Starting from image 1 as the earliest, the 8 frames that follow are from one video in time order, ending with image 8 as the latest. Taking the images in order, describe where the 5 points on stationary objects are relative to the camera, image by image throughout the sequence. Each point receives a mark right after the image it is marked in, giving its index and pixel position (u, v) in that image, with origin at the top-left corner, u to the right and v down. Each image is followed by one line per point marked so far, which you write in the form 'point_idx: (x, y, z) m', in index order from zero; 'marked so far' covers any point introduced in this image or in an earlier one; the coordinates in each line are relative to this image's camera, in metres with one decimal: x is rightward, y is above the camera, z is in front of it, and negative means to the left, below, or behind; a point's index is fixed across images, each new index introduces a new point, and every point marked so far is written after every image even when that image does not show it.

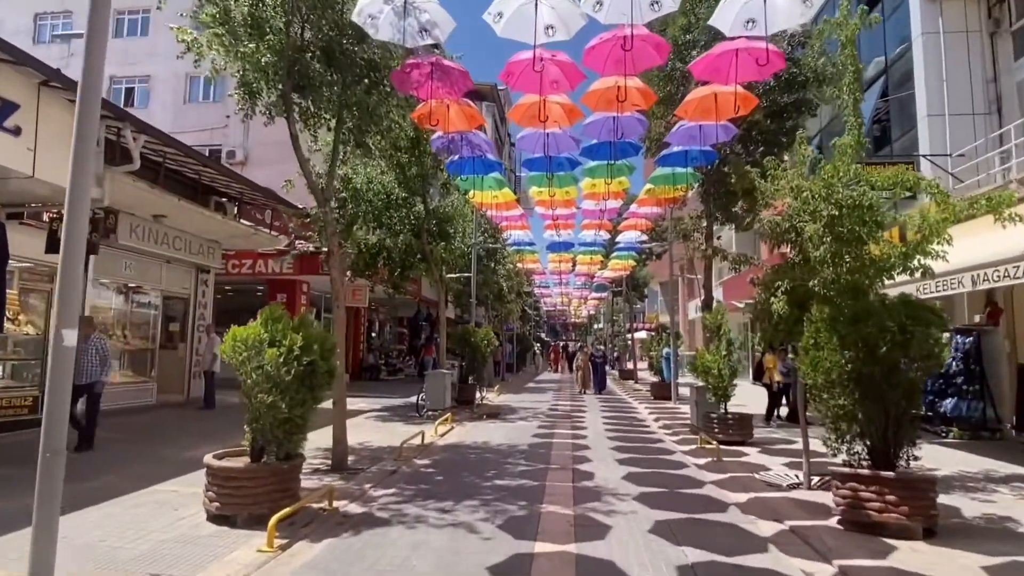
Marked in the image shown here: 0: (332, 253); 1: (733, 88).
0: (-2.6, +0.5, +9.1) m
1: (+3.1, +2.8, +9.0) m
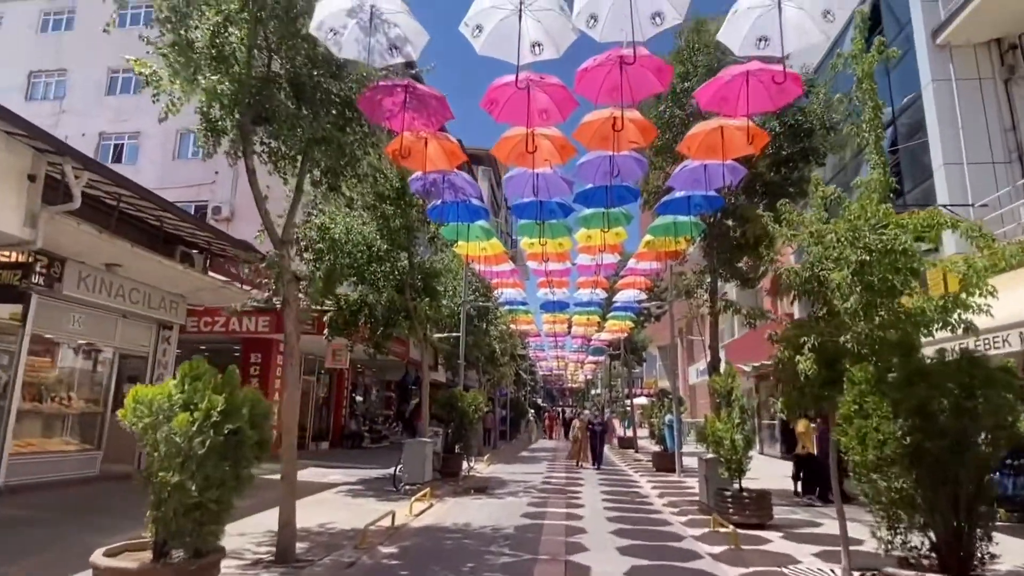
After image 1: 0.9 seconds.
0: (-2.8, -0.2, +8.0) m
1: (+2.9, +2.1, +8.1) m
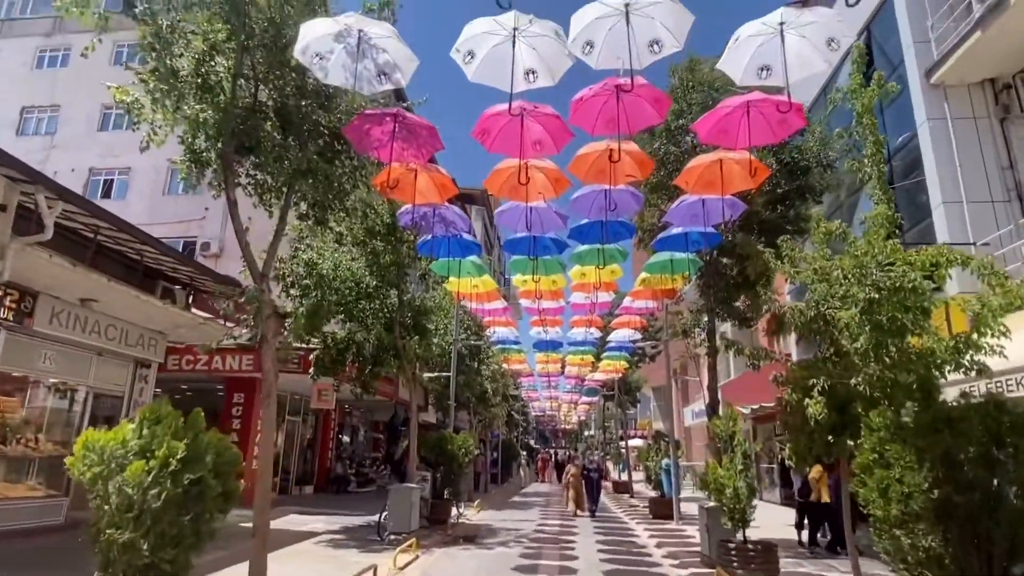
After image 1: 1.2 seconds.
0: (-2.9, -0.6, +7.6) m
1: (+2.8, +1.7, +7.9) m
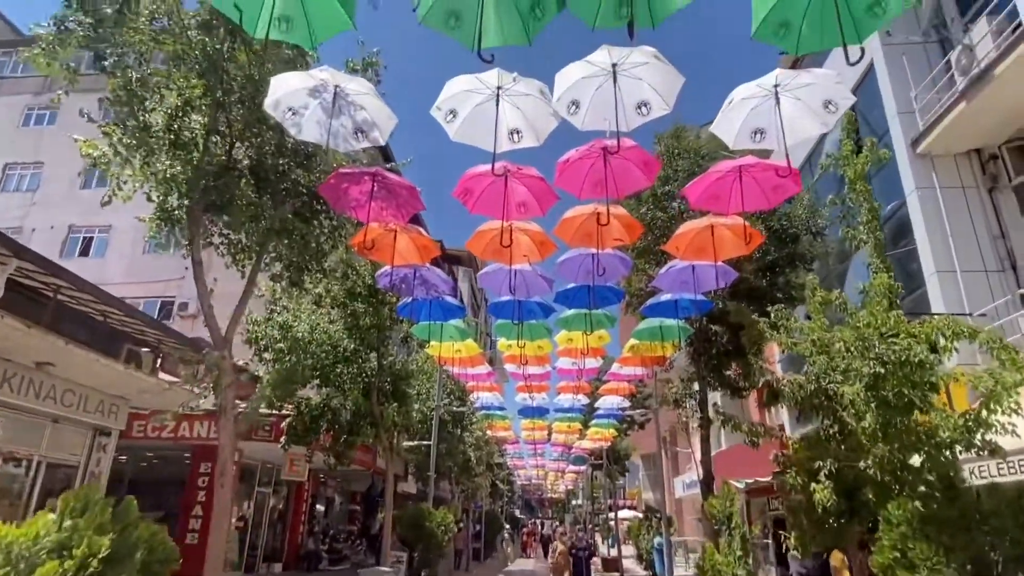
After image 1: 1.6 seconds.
0: (-3.1, -1.3, +6.9) m
1: (+2.6, +0.8, +7.6) m
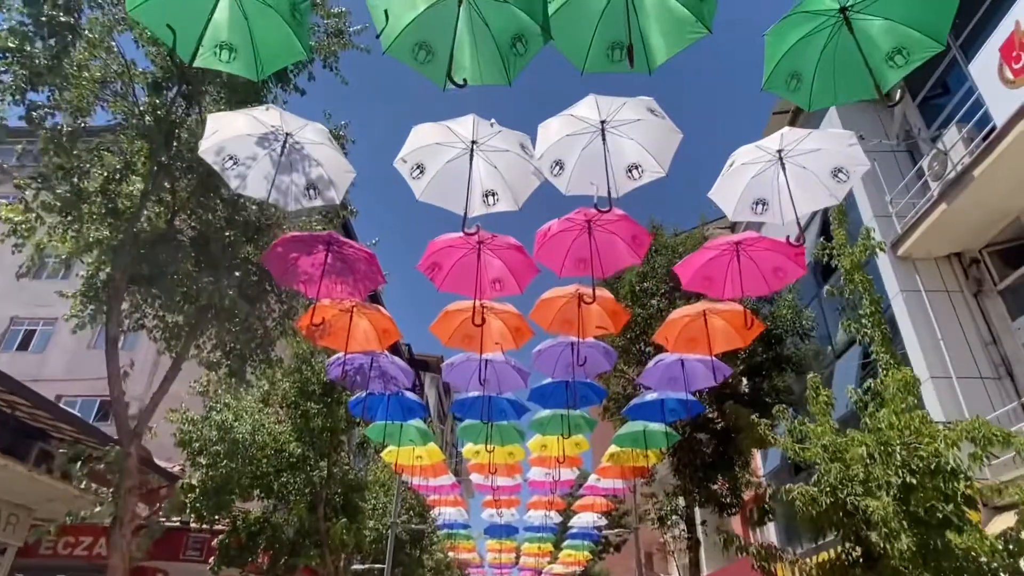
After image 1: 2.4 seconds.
0: (-3.5, -2.1, +5.6) m
1: (+2.3, -0.2, +6.9) m
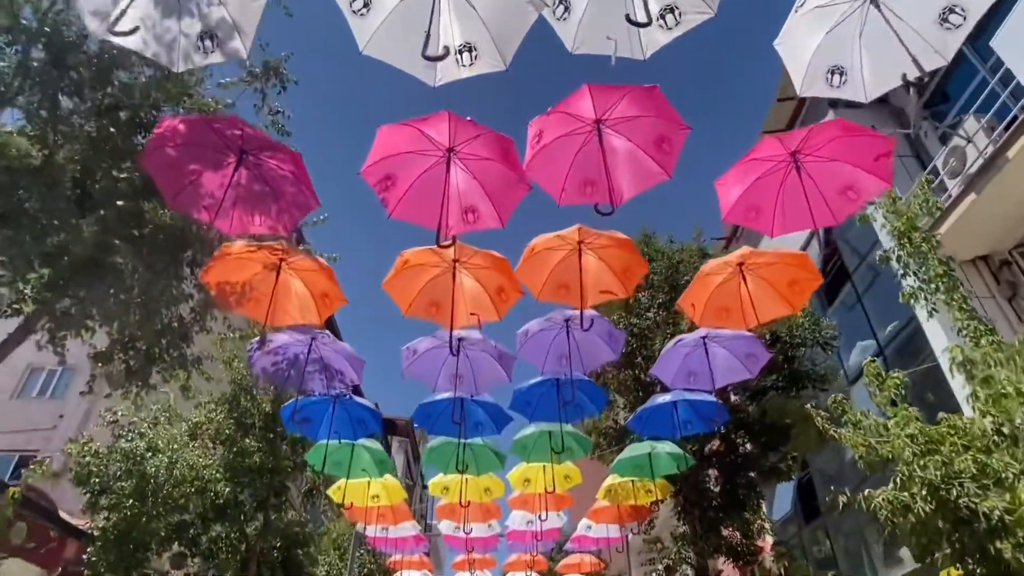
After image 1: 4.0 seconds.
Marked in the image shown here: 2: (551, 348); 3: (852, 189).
0: (-3.5, -1.5, +3.7) m
1: (+2.2, +0.2, +5.4) m
2: (+0.4, -0.6, +6.4) m
3: (+2.4, +0.7, +4.5) m
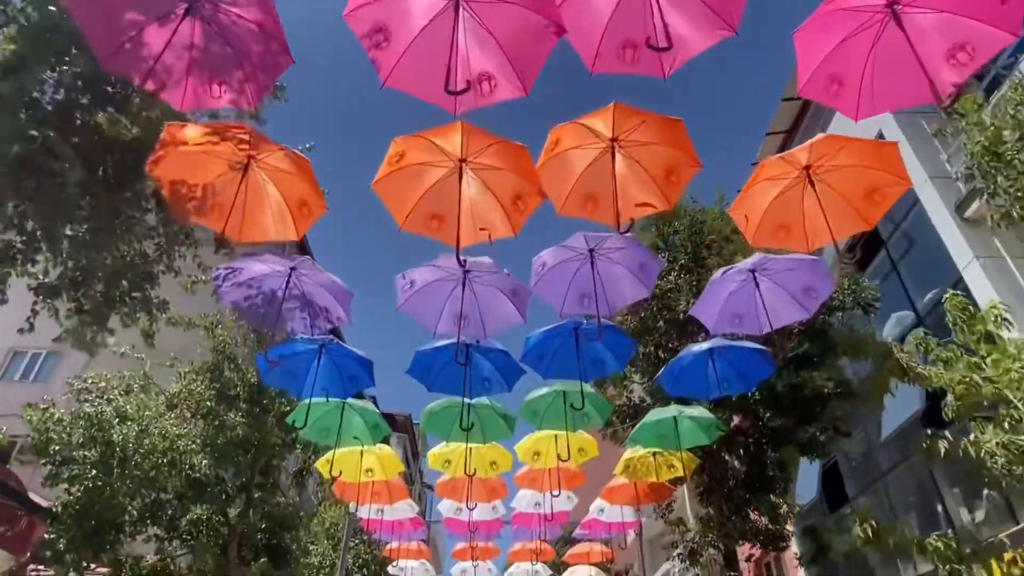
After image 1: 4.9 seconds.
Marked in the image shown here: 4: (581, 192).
0: (-3.4, -0.8, +2.7) m
1: (+2.3, +0.9, +4.4) m
2: (+0.5, 0.0, +5.5) m
3: (+2.6, +1.3, +3.6) m
4: (+0.5, +0.7, +4.4) m
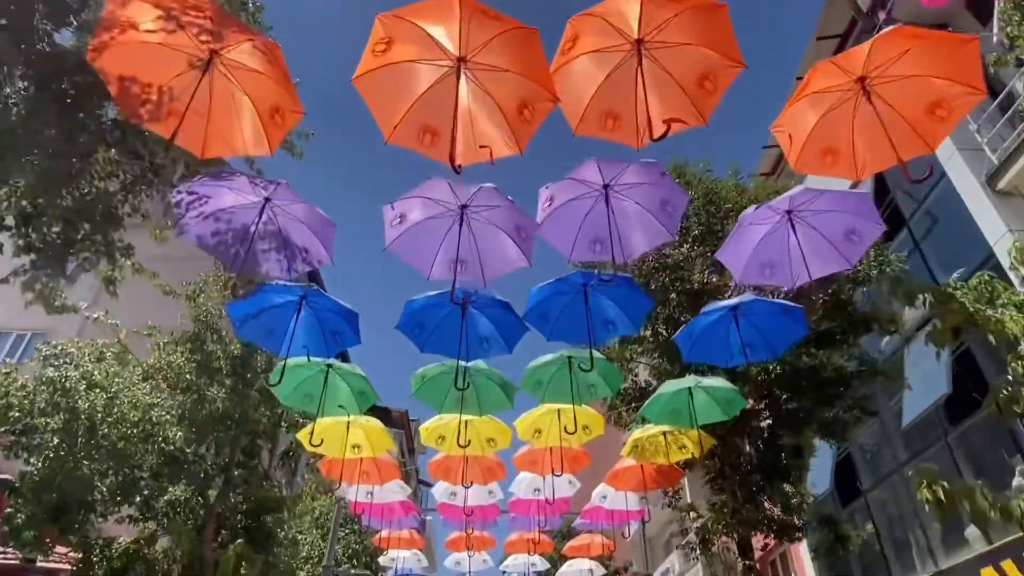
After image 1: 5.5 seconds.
0: (-3.4, -0.3, +2.1) m
1: (+2.3, +1.3, +3.8) m
2: (+0.5, +0.5, +4.8) m
3: (+2.6, +1.7, +3.0) m
4: (+0.5, +1.2, +3.8) m
